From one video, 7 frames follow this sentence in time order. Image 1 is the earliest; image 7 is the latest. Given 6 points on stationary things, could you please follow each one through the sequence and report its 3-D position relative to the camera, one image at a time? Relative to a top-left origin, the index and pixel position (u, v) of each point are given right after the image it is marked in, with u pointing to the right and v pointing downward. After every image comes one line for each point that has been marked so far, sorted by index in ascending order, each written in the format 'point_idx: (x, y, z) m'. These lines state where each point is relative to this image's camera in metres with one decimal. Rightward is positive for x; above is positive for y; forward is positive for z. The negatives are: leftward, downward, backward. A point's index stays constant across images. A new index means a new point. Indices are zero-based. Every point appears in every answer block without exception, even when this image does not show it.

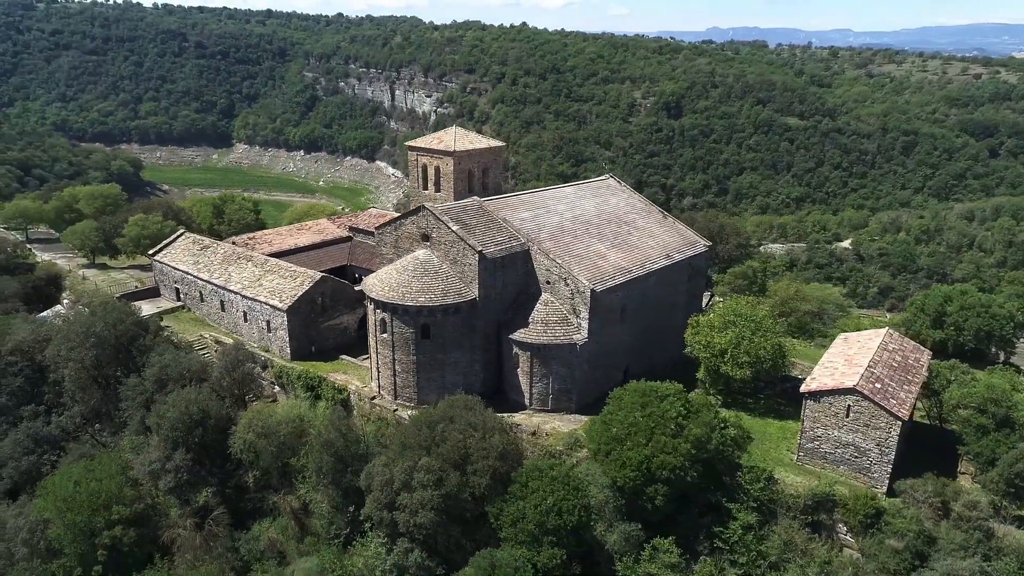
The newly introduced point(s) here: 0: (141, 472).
0: (-10.1, -5.0, +19.3) m
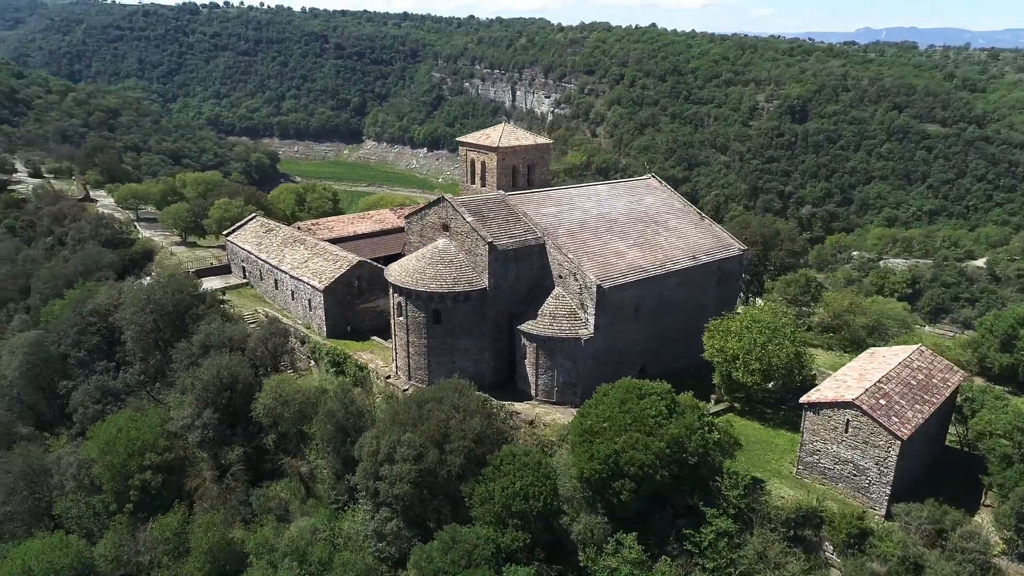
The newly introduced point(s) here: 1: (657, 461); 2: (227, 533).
0: (-10.2, -4.2, +21.6) m
1: (+3.4, -4.1, +16.8) m
2: (-7.7, -6.6, +19.3) m
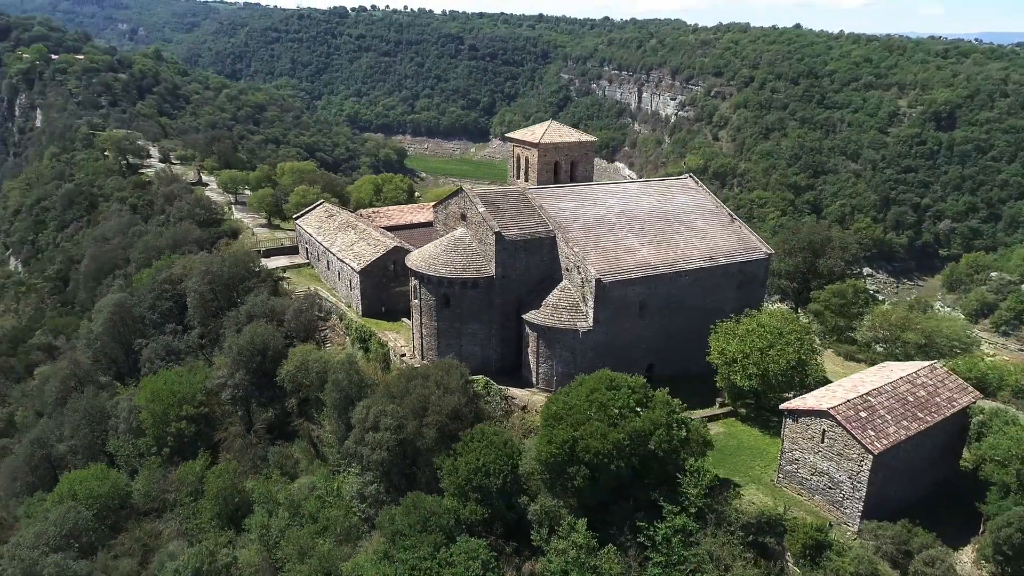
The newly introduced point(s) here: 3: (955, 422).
0: (-10.1, -3.3, +24.1) m
1: (+2.4, -3.9, +17.1) m
2: (-8.2, -5.8, +21.5) m
3: (+11.2, -3.4, +18.2) m
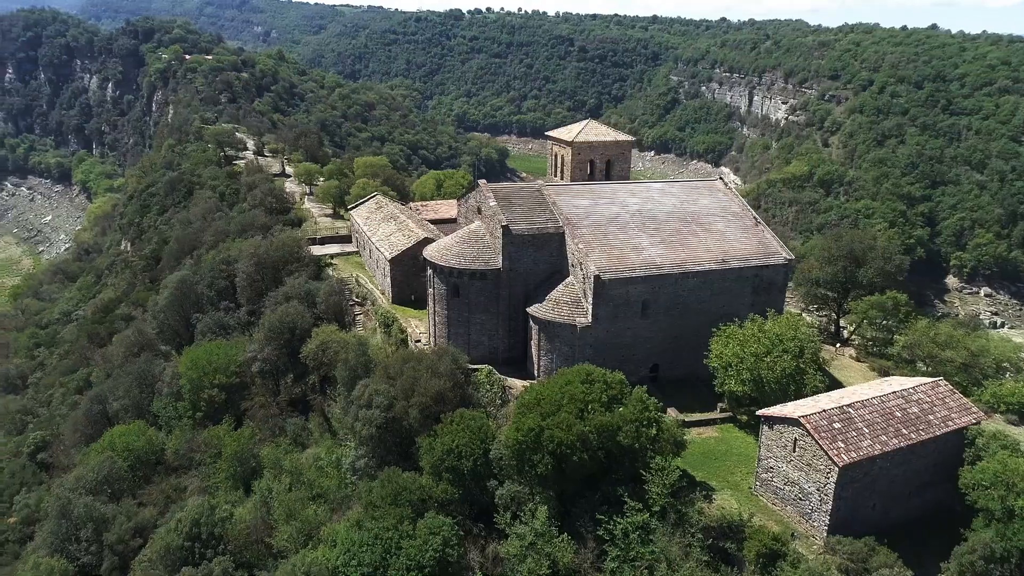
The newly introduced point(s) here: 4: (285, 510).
0: (-9.8, -2.5, +26.1) m
1: (+1.6, -3.8, +17.4) m
2: (-8.4, -5.2, +23.3) m
3: (+10.4, -3.7, +17.2) m
4: (-6.2, -6.1, +19.7) m
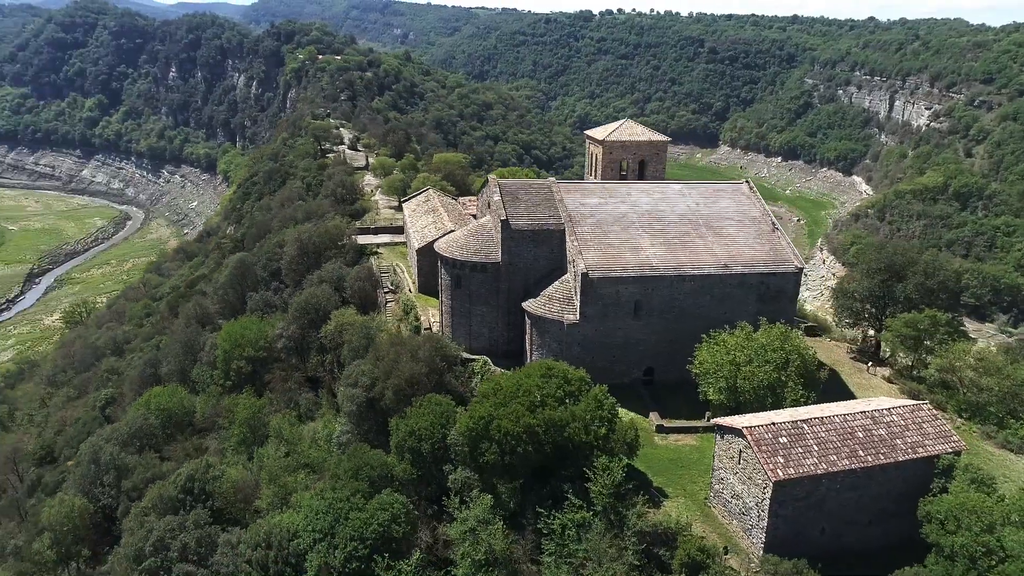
0: (-9.4, -1.8, +28.1) m
1: (+0.3, -3.6, +17.6) m
2: (-8.6, -4.5, +25.1) m
3: (+8.9, -4.1, +15.9) m
4: (-7.2, -5.5, +21.1) m
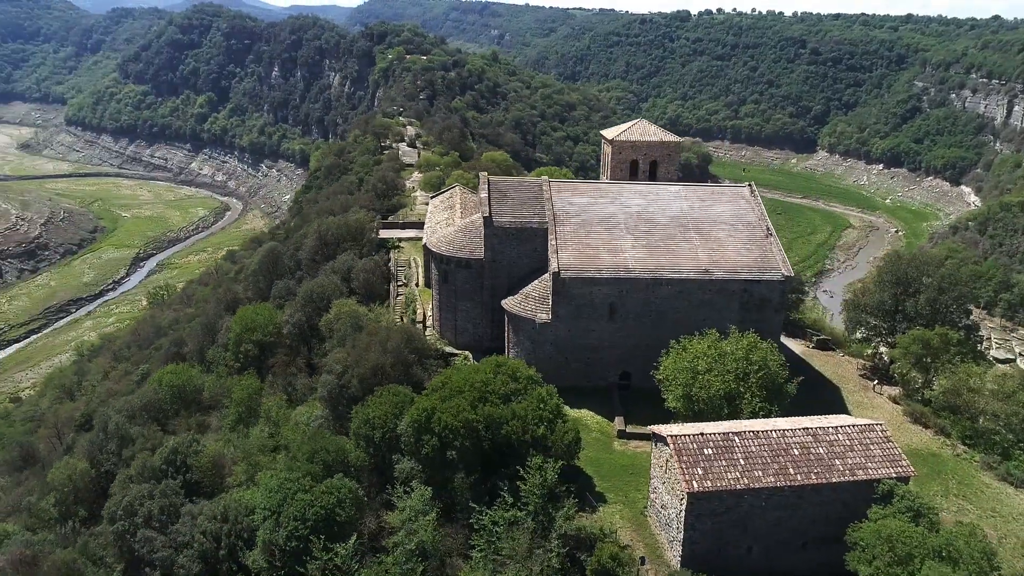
0: (-9.4, -1.3, +29.3) m
1: (-1.3, -3.5, +17.6) m
2: (-9.2, -4.0, +26.2) m
3: (+7.1, -4.3, +14.9) m
4: (-8.3, -5.1, +22.1) m
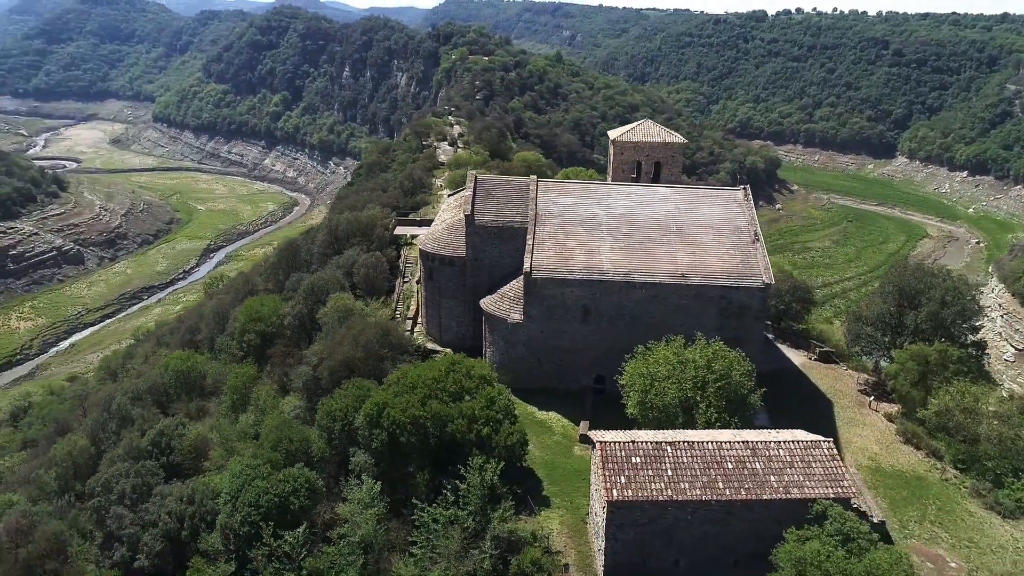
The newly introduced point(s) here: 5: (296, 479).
0: (-9.5, -1.0, +30.1) m
1: (-2.6, -3.4, +17.7) m
2: (-9.7, -3.7, +27.0) m
3: (+5.5, -4.5, +14.2) m
4: (-9.2, -4.8, +22.8) m
5: (-5.8, -5.0, +19.0) m
